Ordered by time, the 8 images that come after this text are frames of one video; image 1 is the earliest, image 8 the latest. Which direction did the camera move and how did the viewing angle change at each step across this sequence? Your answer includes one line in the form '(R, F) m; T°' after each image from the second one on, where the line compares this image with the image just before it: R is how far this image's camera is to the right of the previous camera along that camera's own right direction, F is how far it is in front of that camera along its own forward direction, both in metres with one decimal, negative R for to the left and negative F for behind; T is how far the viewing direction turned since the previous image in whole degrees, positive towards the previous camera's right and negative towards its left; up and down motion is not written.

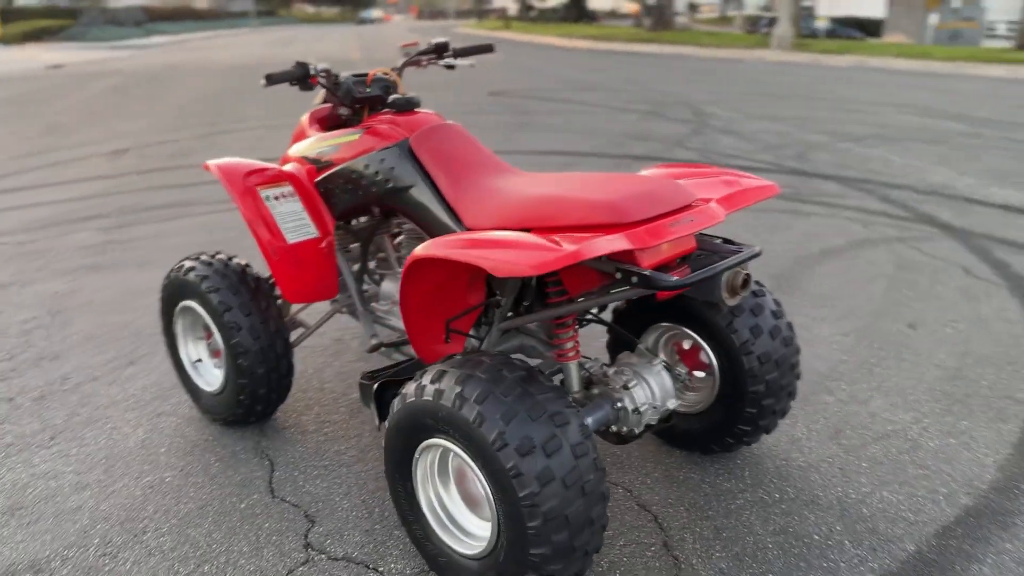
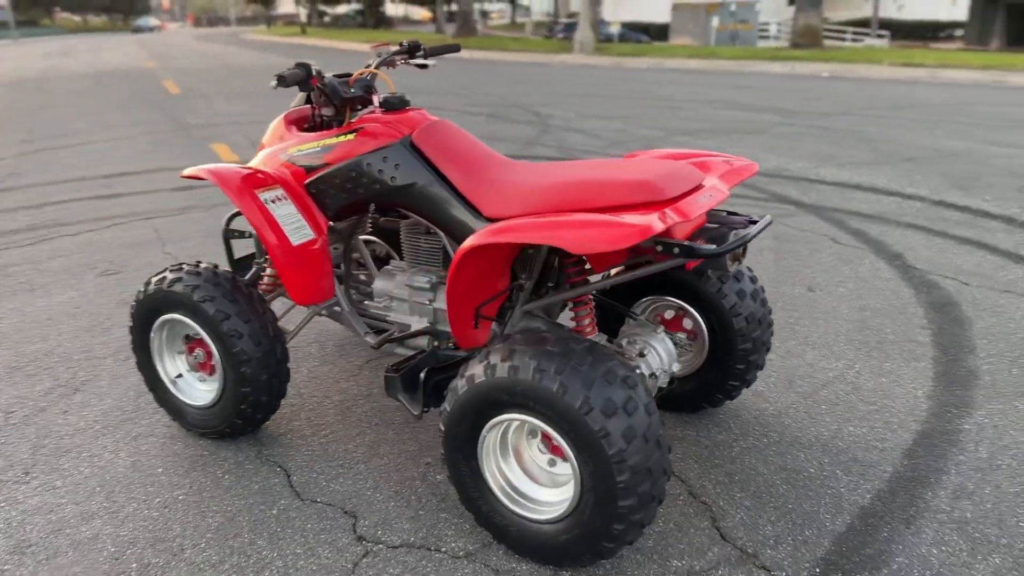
(-0.7, -0.1) m; +12°
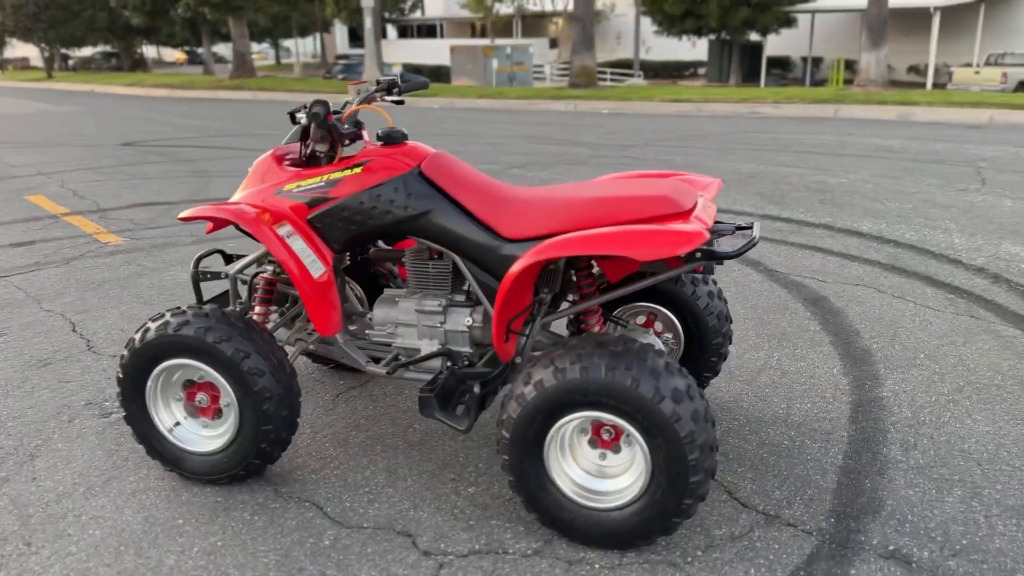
(-0.9, -0.1) m; +14°
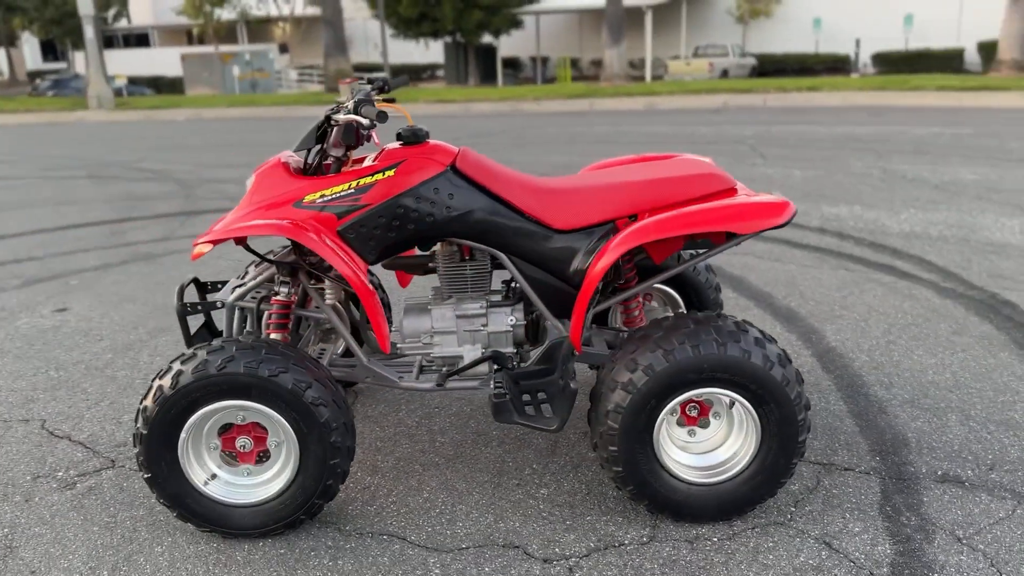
(-1.1, +0.2) m; +17°
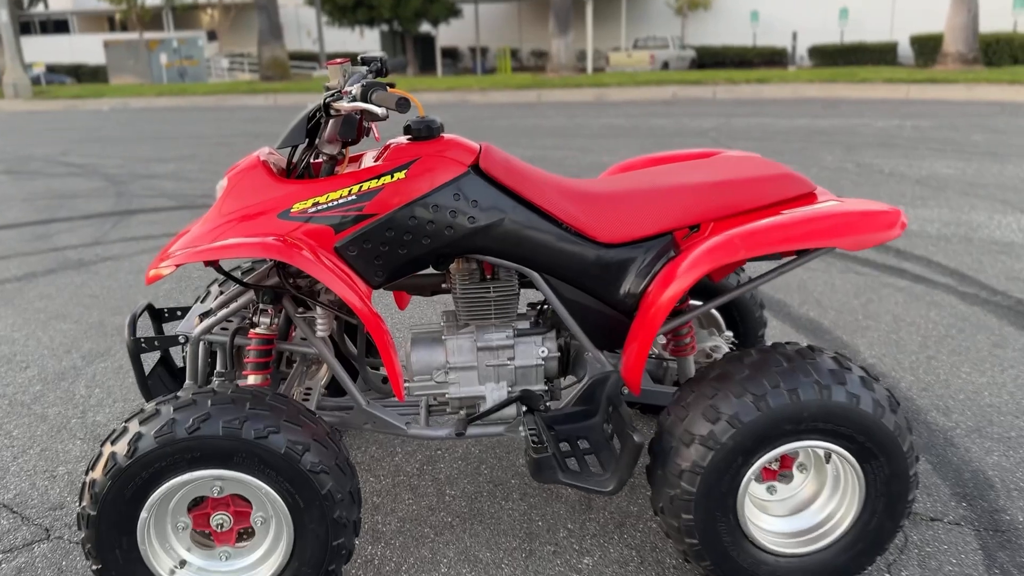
(-0.3, +0.6) m; +4°
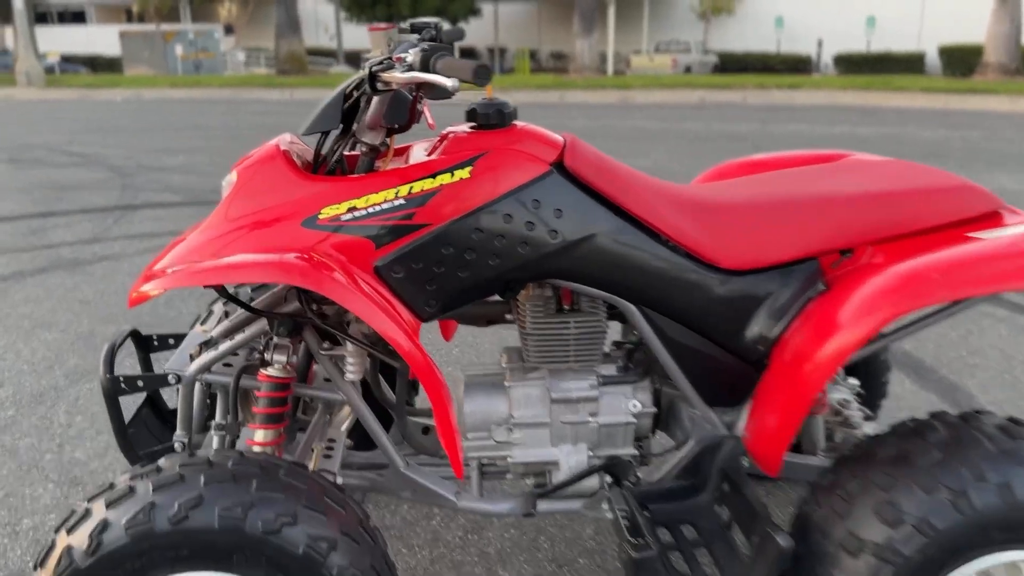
(-0.2, +0.6) m; -1°
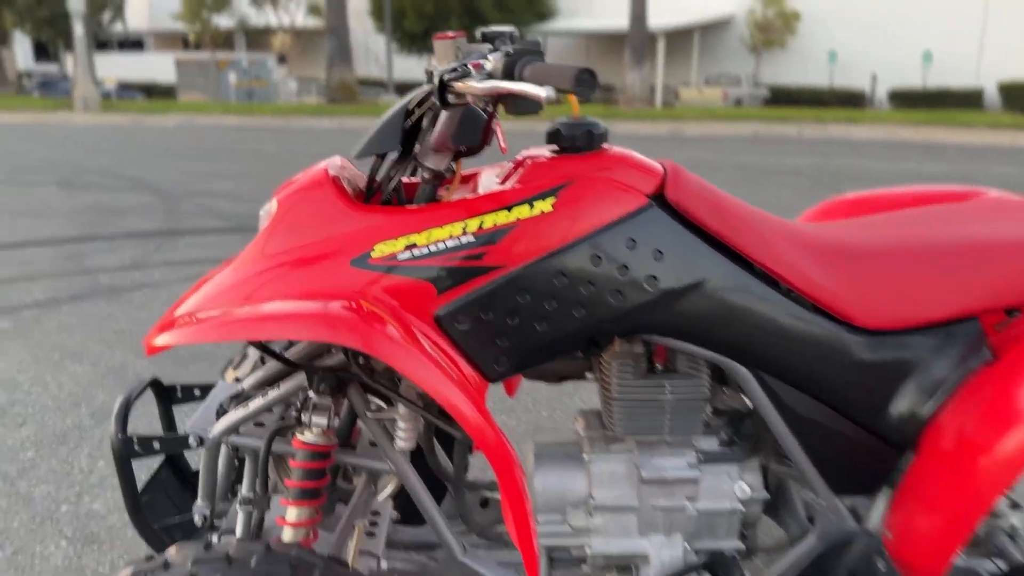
(-0.1, +0.3) m; -3°
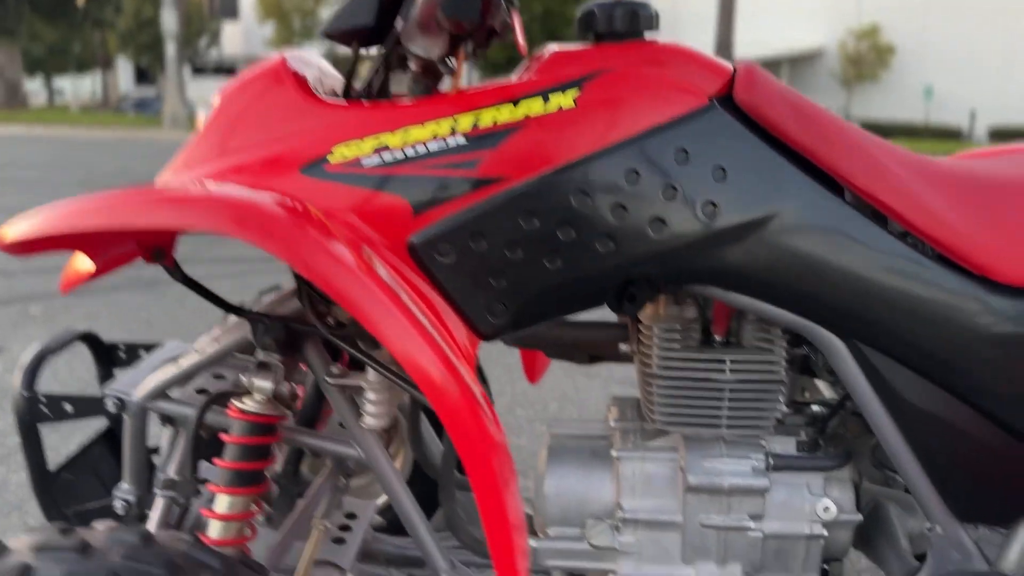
(+0.1, +0.4) m; -5°
